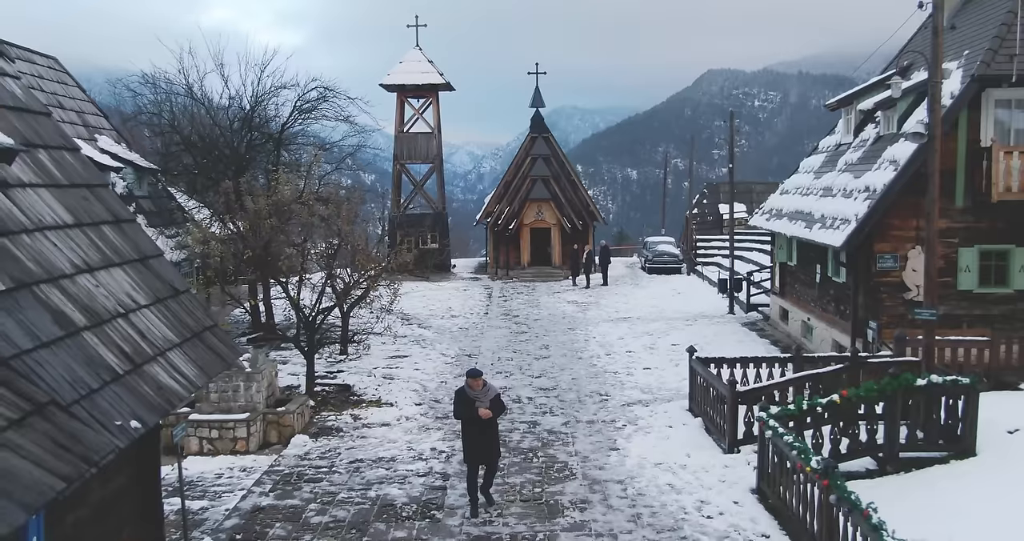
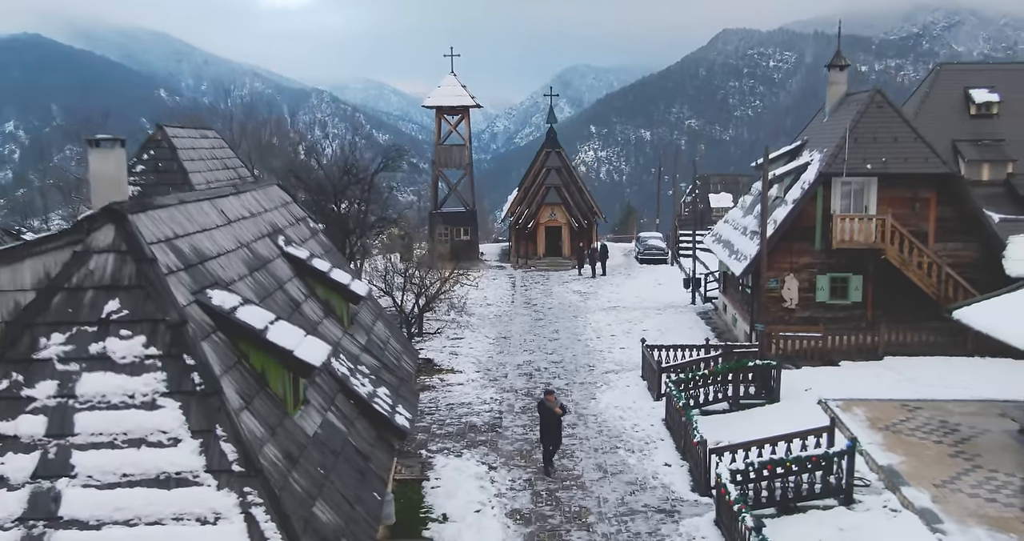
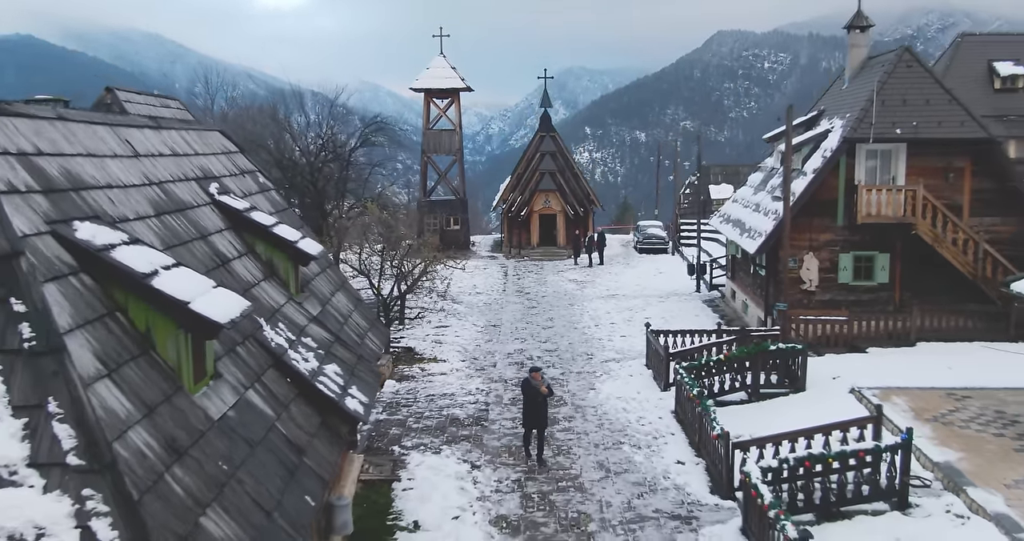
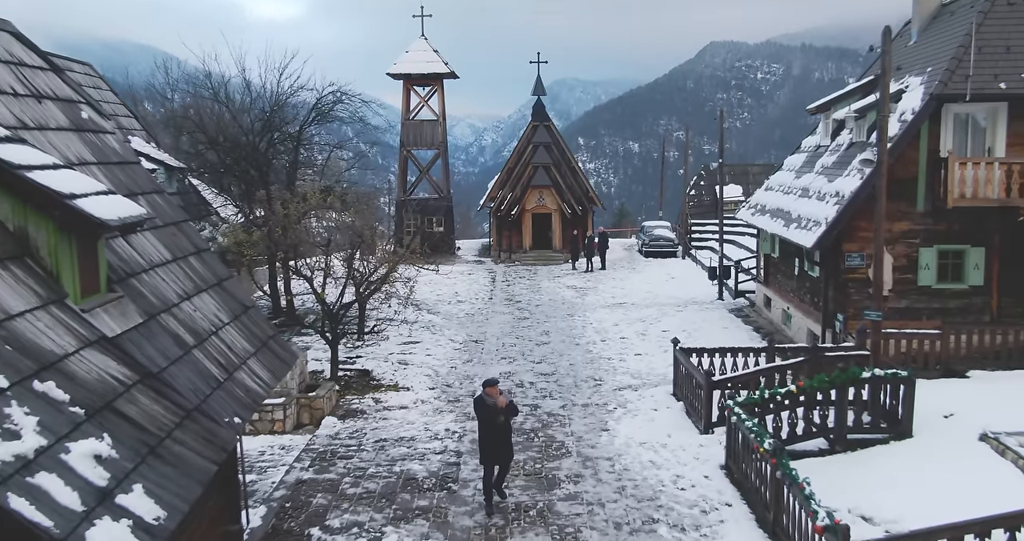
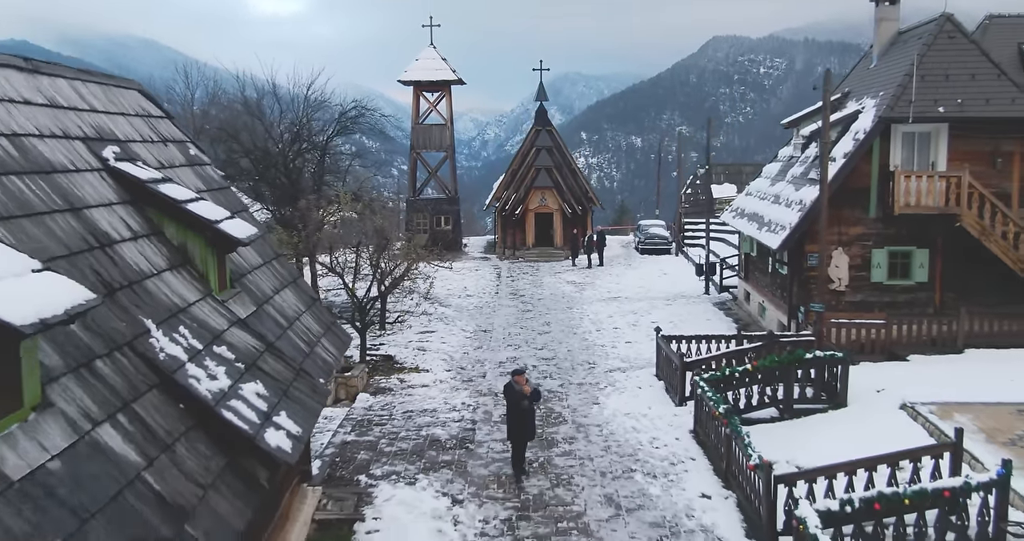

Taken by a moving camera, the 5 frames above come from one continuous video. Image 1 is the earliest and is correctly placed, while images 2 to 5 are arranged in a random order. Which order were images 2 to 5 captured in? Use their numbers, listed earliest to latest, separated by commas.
4, 5, 3, 2
